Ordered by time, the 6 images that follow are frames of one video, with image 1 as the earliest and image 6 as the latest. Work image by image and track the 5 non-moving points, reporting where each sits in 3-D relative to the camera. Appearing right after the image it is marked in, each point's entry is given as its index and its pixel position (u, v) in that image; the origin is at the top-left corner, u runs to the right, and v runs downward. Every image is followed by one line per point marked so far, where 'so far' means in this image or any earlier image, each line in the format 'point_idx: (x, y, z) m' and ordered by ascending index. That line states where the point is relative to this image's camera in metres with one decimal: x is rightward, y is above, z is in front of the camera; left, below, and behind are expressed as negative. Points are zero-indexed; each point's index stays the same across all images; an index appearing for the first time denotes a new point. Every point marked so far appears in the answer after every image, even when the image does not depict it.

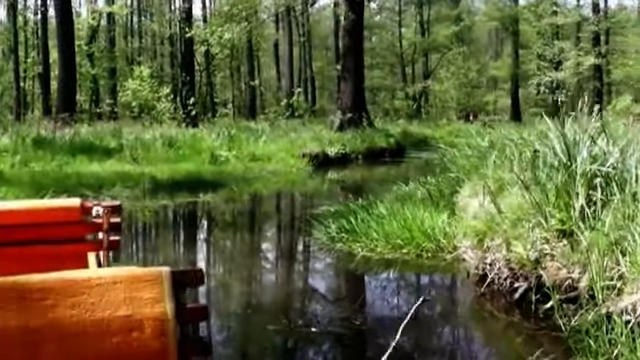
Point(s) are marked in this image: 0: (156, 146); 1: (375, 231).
0: (-2.8, +0.6, +14.6) m
1: (+0.4, -0.4, +6.7) m
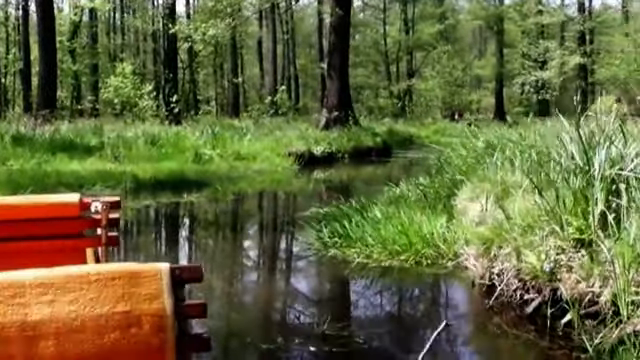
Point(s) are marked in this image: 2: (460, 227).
0: (-3.0, +0.6, +14.2) m
1: (+0.4, -0.4, +6.3) m
2: (+1.0, -0.3, +6.1) m
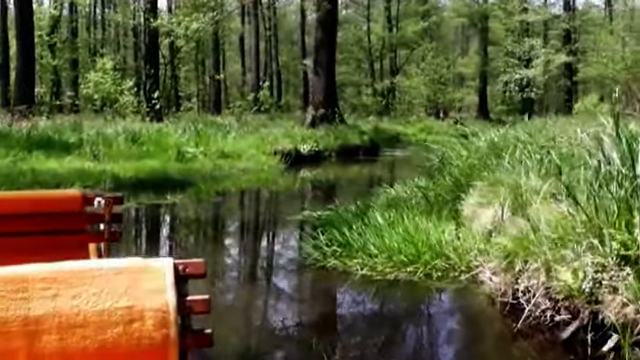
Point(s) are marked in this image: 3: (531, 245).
0: (-3.1, +0.6, +13.5) m
1: (+0.4, -0.4, +5.8) m
2: (+1.0, -0.4, +5.6) m
3: (+1.1, -0.3, +4.4) m
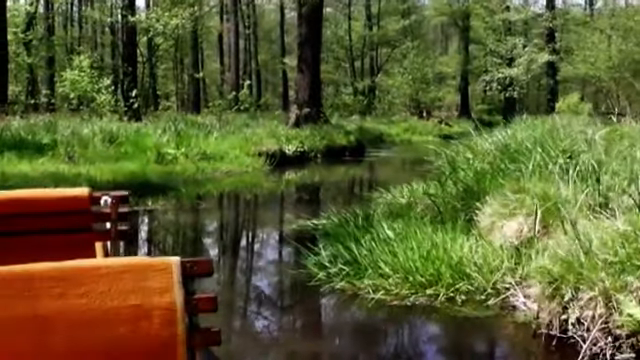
0: (-3.3, +0.5, +12.8) m
1: (+0.4, -0.5, +5.1) m
2: (+1.0, -0.4, +4.9) m
3: (+1.1, -0.4, +3.7) m
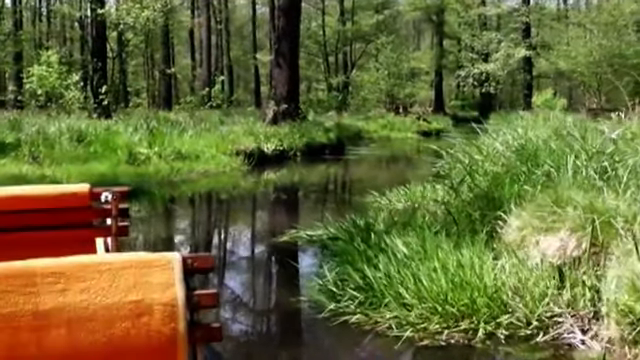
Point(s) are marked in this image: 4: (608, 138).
0: (-3.5, +0.5, +11.8) m
1: (+0.4, -0.5, +4.3) m
2: (+1.1, -0.5, +4.1) m
3: (+1.2, -0.4, +3.0) m
4: (+2.0, +0.3, +5.8) m
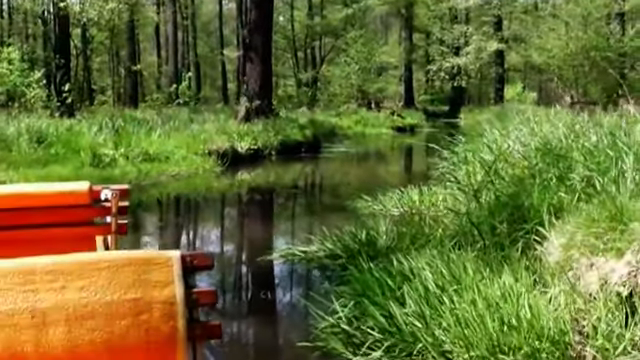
0: (-3.8, +0.4, +10.8) m
1: (+0.5, -0.6, +3.4) m
2: (+1.1, -0.5, +3.3) m
3: (+1.3, -0.5, +2.1) m
4: (+2.0, +0.3, +5.0) m
